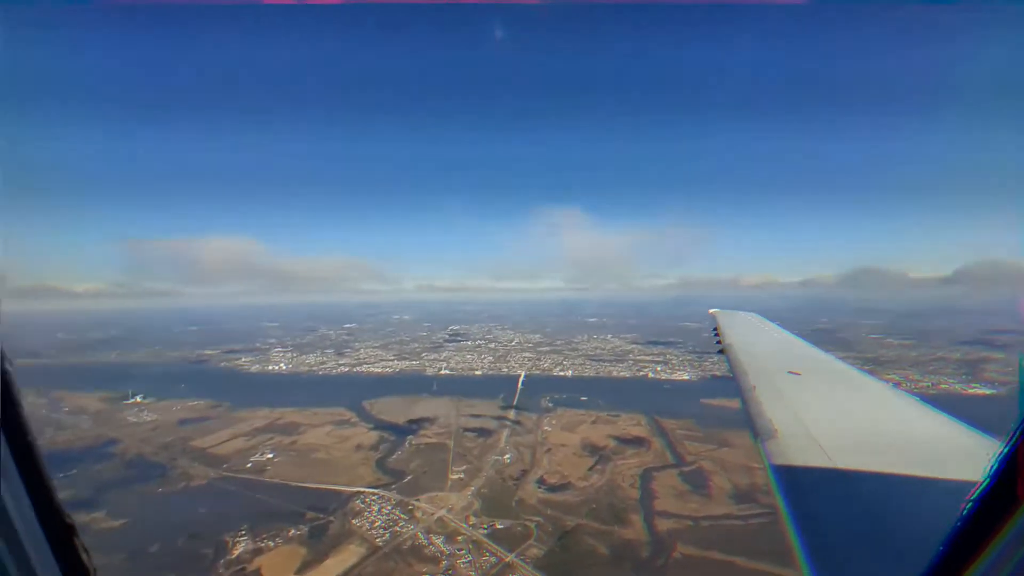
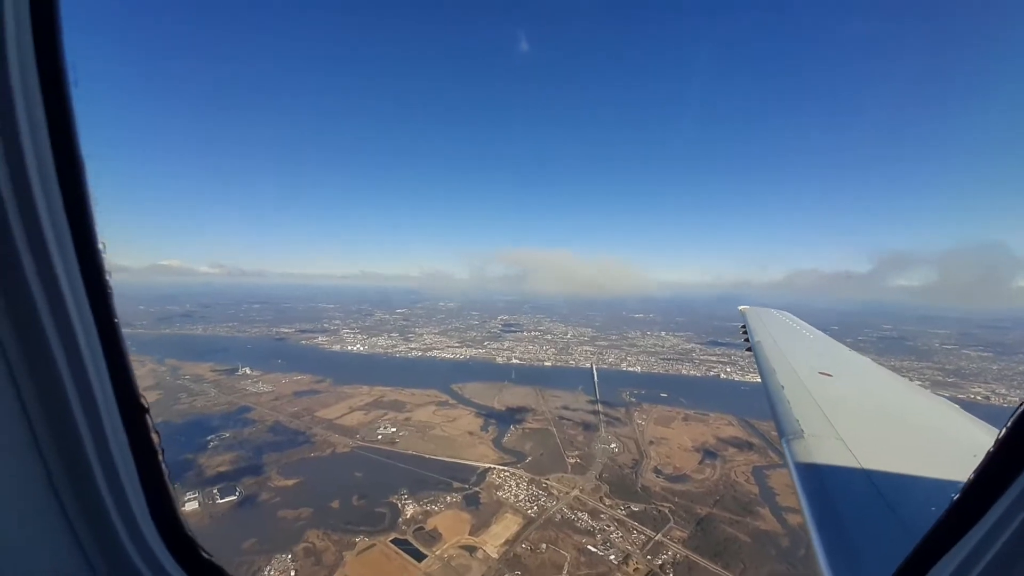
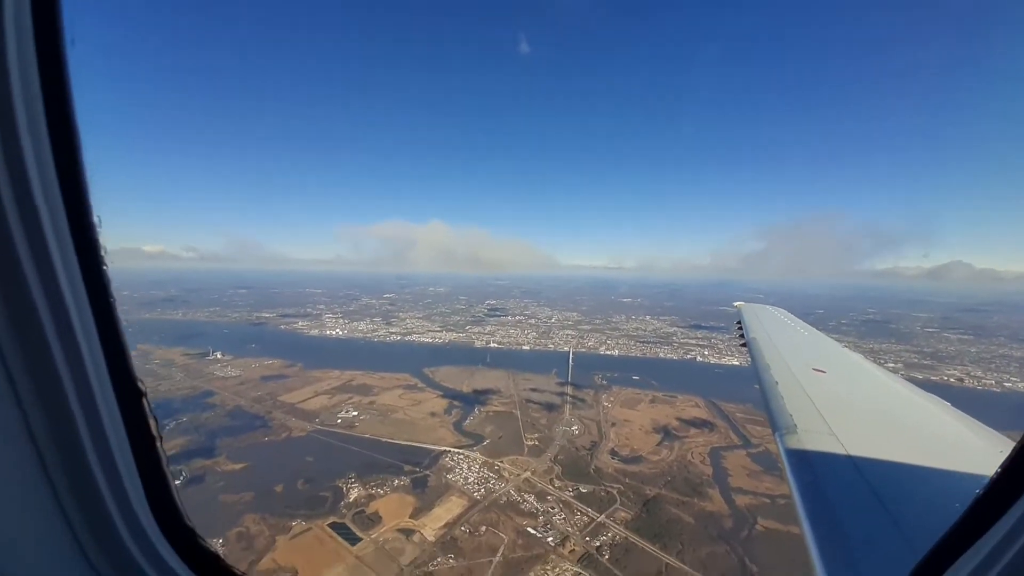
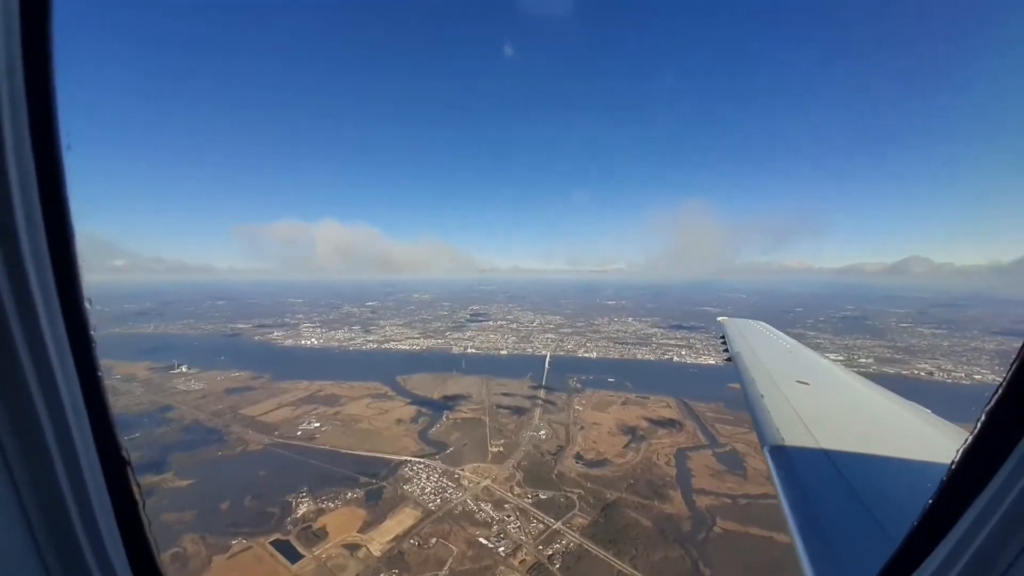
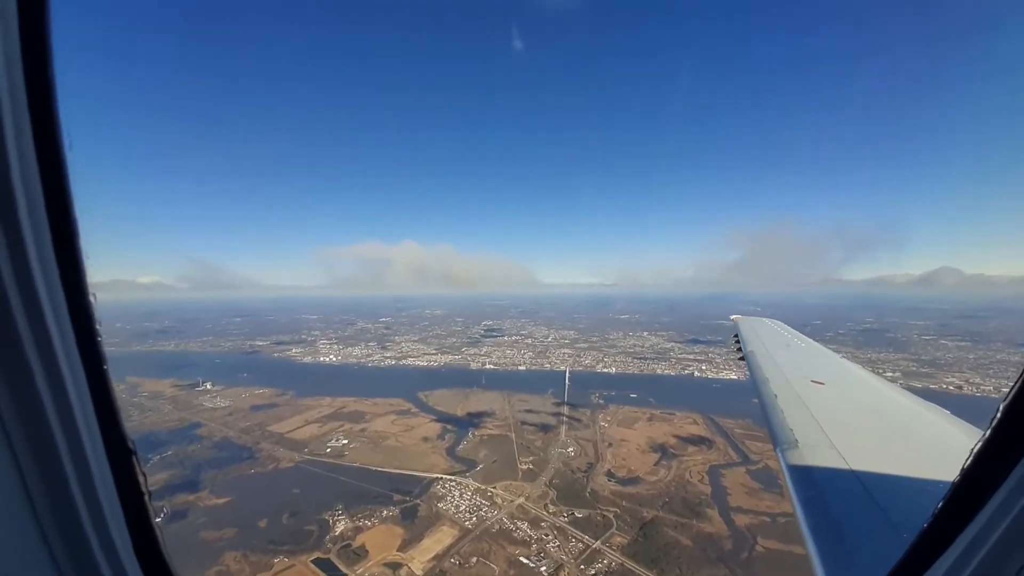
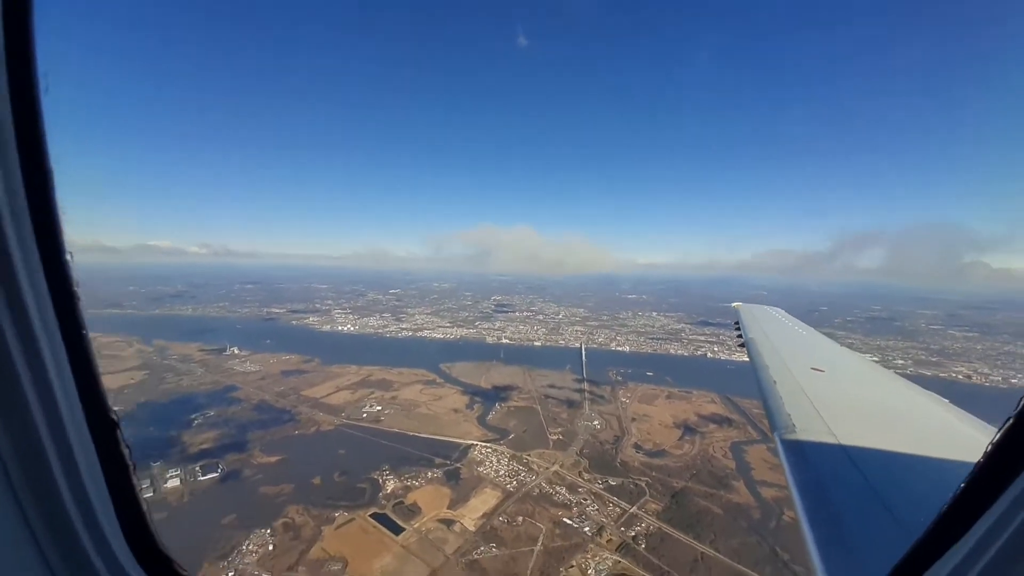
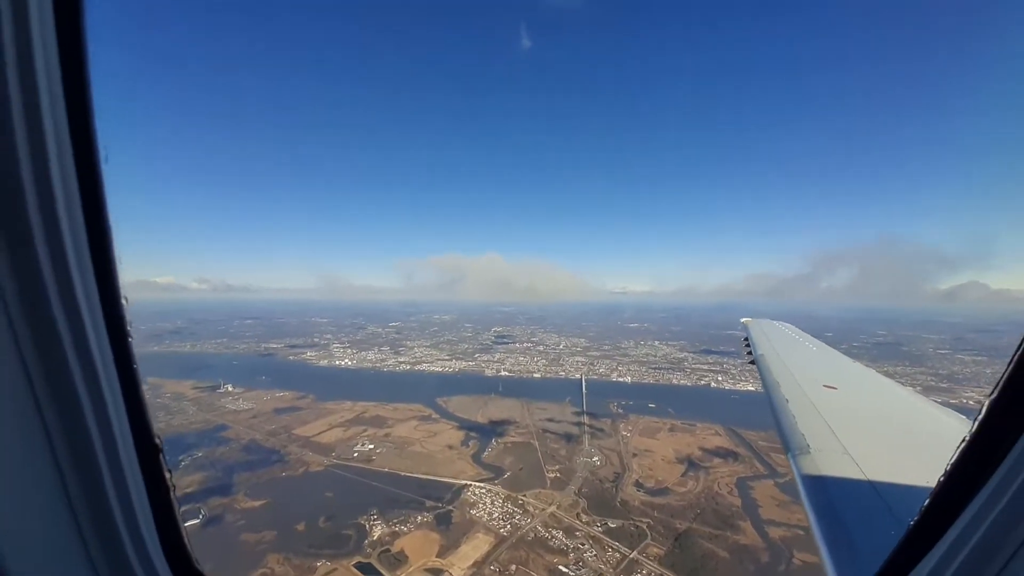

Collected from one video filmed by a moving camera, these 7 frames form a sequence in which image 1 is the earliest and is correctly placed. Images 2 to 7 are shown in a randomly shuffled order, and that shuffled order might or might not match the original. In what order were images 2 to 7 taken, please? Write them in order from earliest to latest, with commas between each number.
4, 5, 3, 7, 6, 2
